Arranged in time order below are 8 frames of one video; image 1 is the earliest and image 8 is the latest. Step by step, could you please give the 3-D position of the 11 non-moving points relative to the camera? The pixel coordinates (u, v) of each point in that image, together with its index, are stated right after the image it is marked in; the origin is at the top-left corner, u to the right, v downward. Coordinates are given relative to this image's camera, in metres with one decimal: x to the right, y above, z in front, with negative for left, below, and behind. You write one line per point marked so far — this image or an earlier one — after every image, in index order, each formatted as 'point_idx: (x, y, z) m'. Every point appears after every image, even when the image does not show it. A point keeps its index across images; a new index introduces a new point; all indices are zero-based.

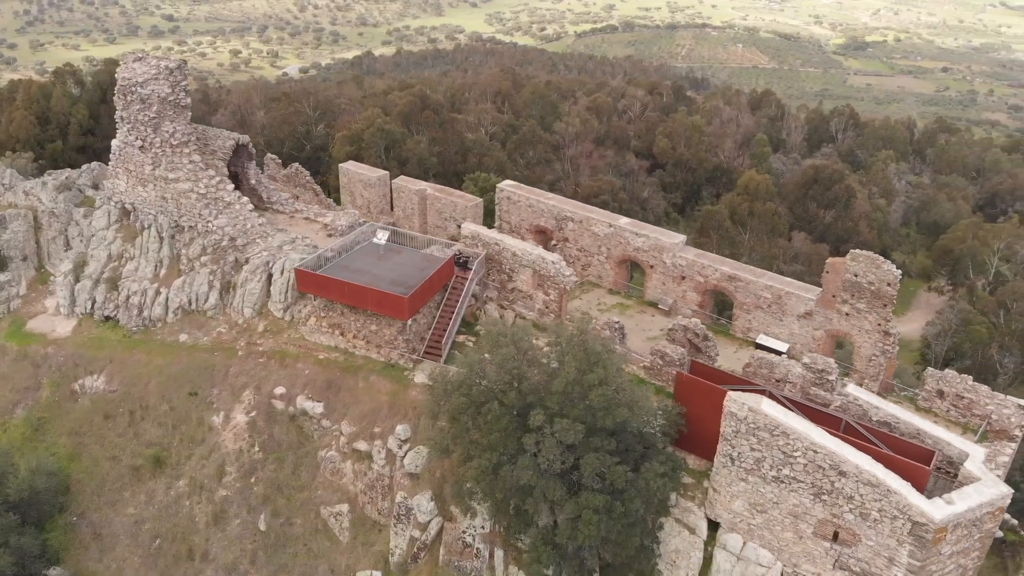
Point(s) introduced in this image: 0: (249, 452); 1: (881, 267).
0: (-4.4, -2.7, +13.7) m
1: (+7.3, +0.4, +16.2) m
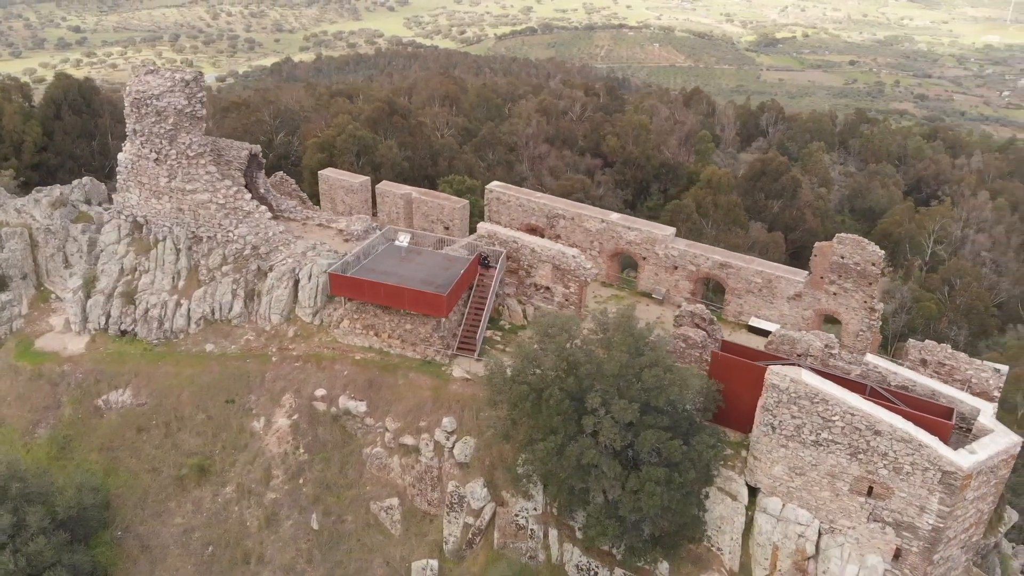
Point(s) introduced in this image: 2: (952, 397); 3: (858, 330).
0: (-3.7, -2.8, +14.0) m
1: (+7.5, +0.8, +17.6) m
2: (+6.6, -1.6, +12.4) m
3: (+7.7, -0.9, +18.3) m
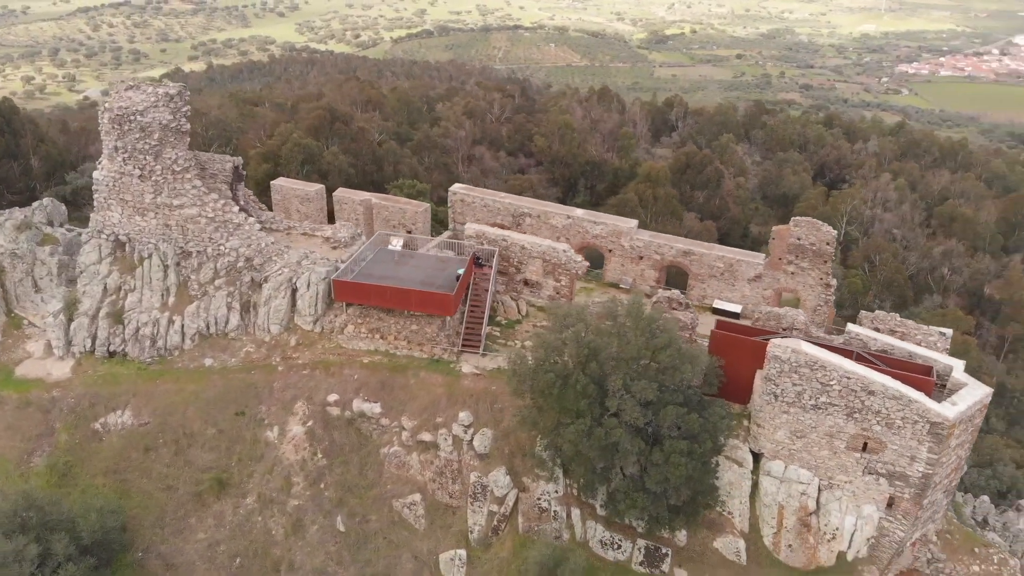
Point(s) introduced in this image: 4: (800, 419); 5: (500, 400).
0: (-3.4, -2.9, +14.2) m
1: (+7.1, +1.3, +19.0) m
2: (+6.9, -1.1, +13.8) m
3: (+7.2, -0.4, +19.7) m
4: (+4.7, -2.1, +13.3) m
5: (-0.2, -2.0, +14.5) m
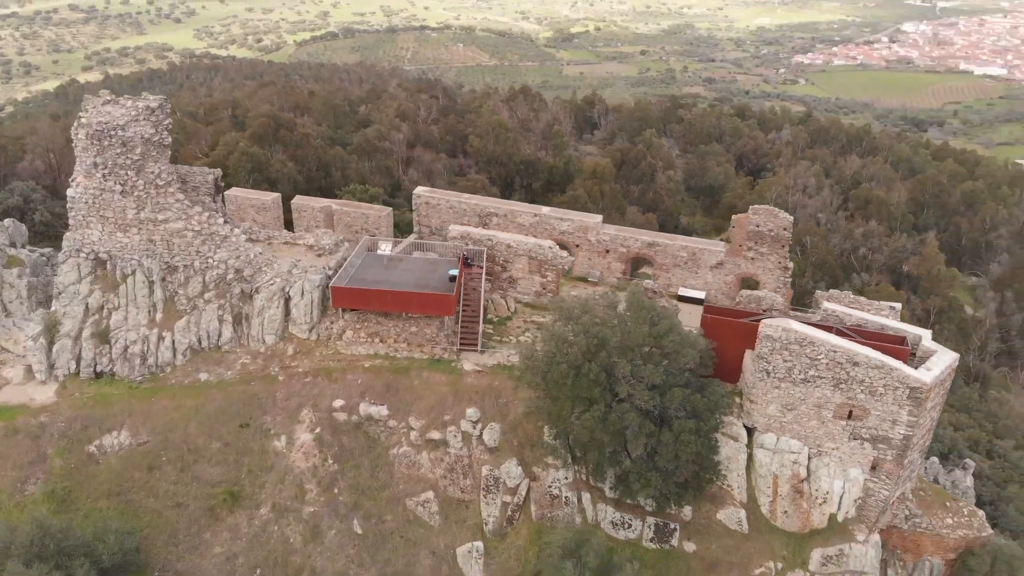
0: (-3.3, -3.1, +14.3) m
1: (+6.5, +1.7, +20.1) m
2: (+7.0, -0.7, +15.0) m
3: (+6.6, 0.0, +20.9) m
4: (+4.8, -1.8, +14.3) m
5: (-0.1, -2.0, +14.9) m
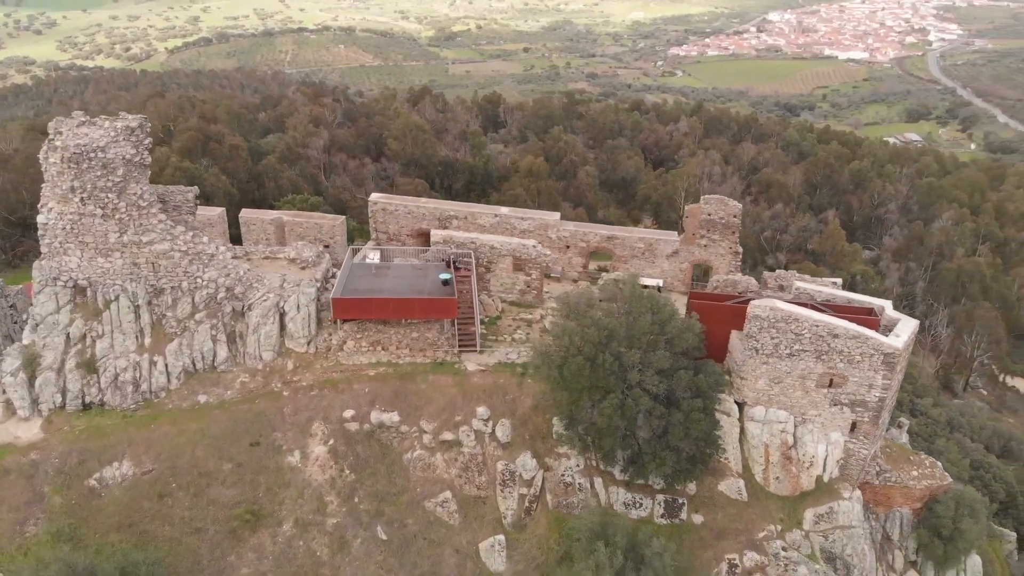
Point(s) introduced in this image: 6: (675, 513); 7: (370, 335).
0: (-3.0, -3.3, +14.4) m
1: (+5.6, +2.1, +21.4) m
2: (+6.9, -0.2, +16.3) m
3: (+5.8, +0.5, +22.2) m
4: (+4.9, -1.5, +15.4) m
5: (0.0, -1.9, +15.4) m
6: (+2.9, -4.1, +14.9) m
7: (-2.7, -0.9, +16.0) m
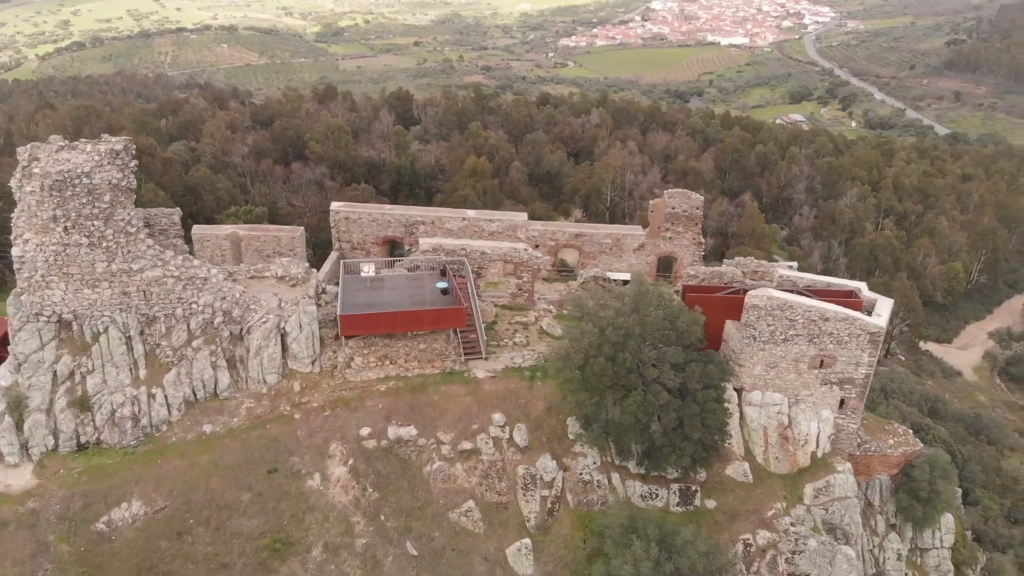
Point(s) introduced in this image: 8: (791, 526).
0: (-2.5, -3.6, +14.2) m
1: (+4.7, +2.4, +22.1) m
2: (+6.8, +0.1, +17.3) m
3: (+5.0, +0.7, +22.9) m
4: (+5.1, -1.3, +16.1) m
5: (+0.2, -2.0, +15.5) m
6: (+3.3, -4.0, +15.4) m
7: (-2.6, -1.2, +15.8) m
8: (+5.3, -4.5, +15.7) m
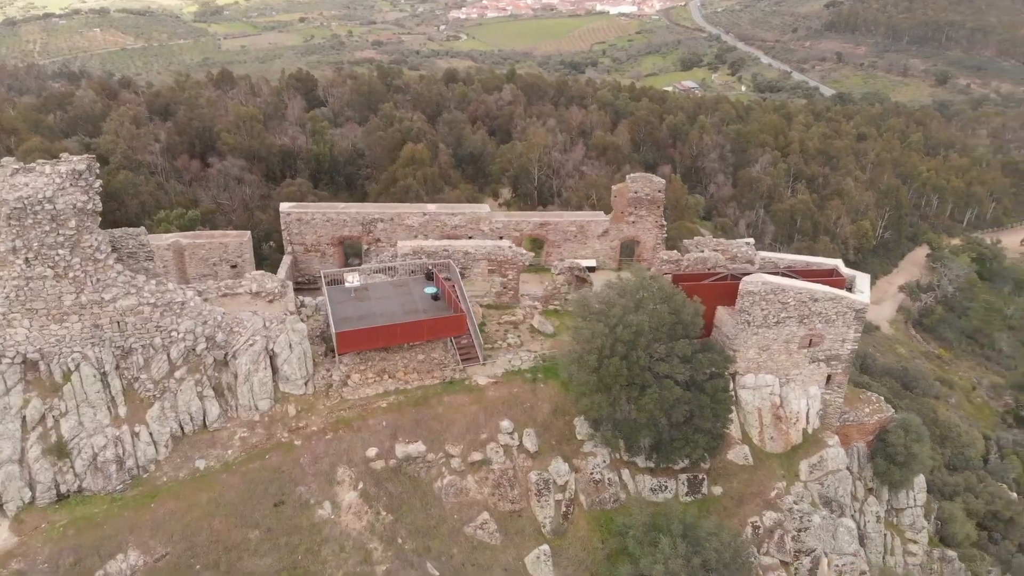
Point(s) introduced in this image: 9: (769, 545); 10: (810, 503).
0: (-2.2, -3.8, +13.5) m
1: (+3.7, +2.9, +22.0) m
2: (+6.5, +0.6, +17.6) m
3: (+3.9, +1.2, +22.9) m
4: (+5.0, -0.9, +16.3) m
5: (+0.3, -2.1, +15.2) m
6: (+3.5, -3.8, +15.5) m
7: (-2.6, -1.4, +15.1) m
8: (+5.4, -4.2, +16.0) m
9: (+4.8, -4.8, +15.5) m
10: (+5.9, -4.2, +16.3) m
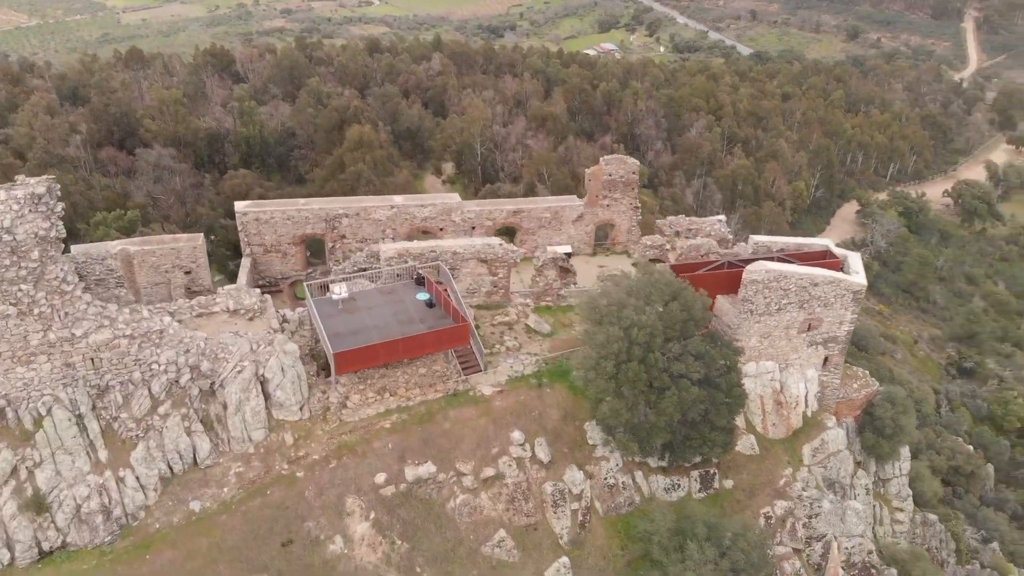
0: (-1.8, -4.0, +12.7) m
1: (+2.9, +3.3, +21.4) m
2: (+6.2, +1.0, +17.3) m
3: (+3.1, +1.7, +22.4) m
4: (+4.9, -0.7, +16.0) m
5: (+0.4, -2.1, +14.5) m
6: (+3.6, -3.6, +15.2) m
7: (-2.5, -1.6, +14.1) m
8: (+5.6, -3.9, +15.9) m
9: (+5.0, -4.6, +15.4) m
10: (+6.0, -3.9, +16.2) m
